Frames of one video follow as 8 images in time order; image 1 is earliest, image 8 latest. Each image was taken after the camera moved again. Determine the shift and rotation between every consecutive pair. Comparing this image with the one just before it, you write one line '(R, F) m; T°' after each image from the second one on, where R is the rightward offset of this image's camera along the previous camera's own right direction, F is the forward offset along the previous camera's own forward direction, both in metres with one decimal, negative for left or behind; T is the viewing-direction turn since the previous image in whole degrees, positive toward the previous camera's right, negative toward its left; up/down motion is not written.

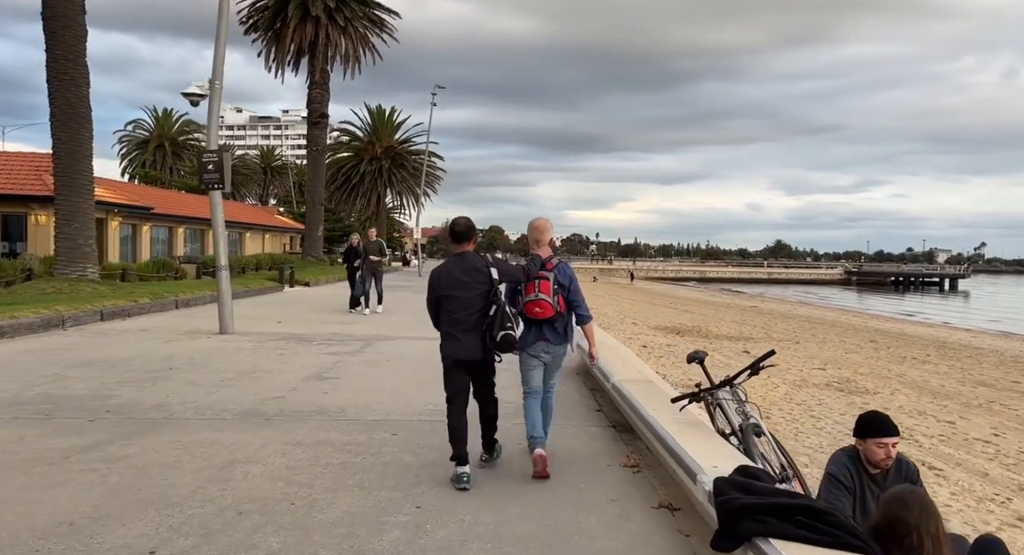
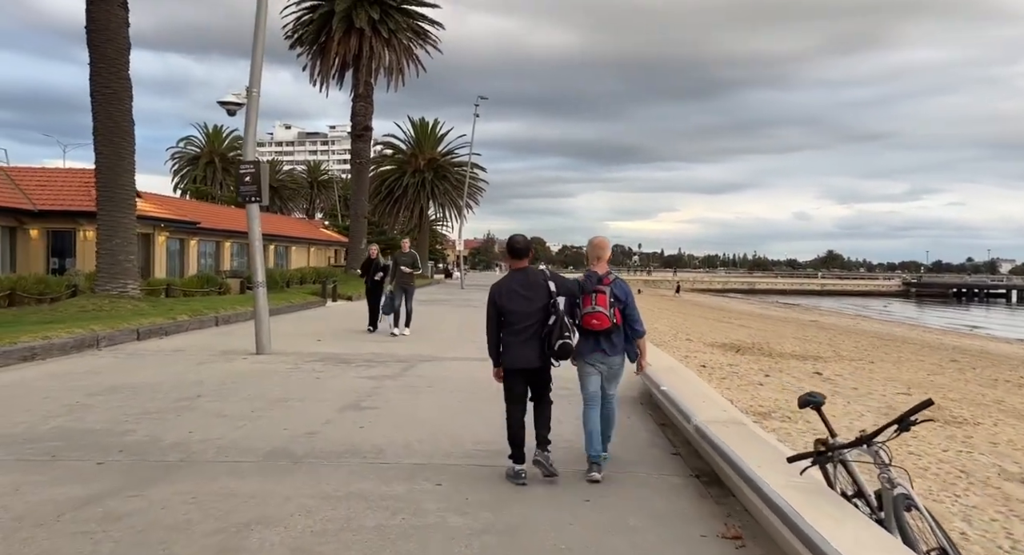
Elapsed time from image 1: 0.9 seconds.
(-0.1, +0.8) m; -3°
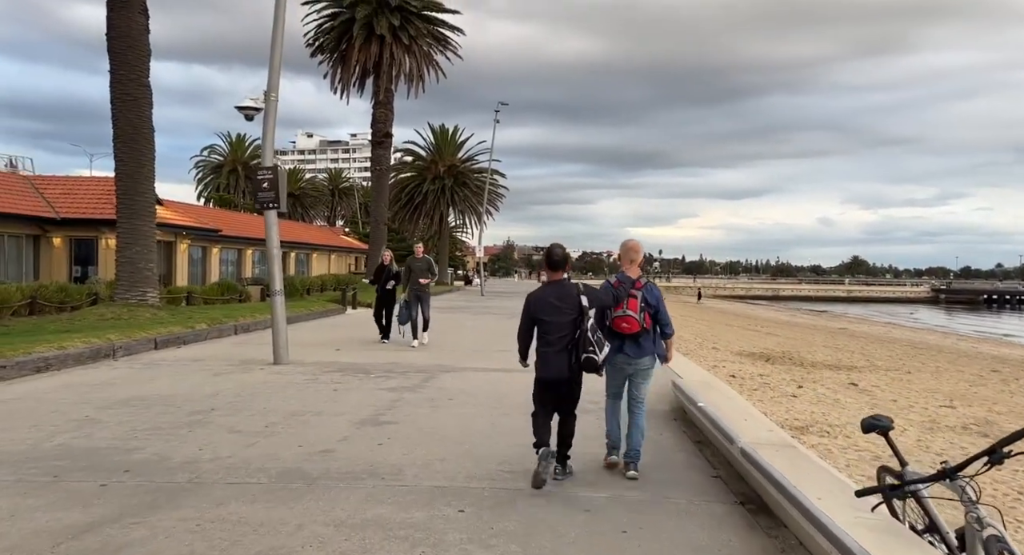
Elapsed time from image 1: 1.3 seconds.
(0.0, +0.3) m; -2°
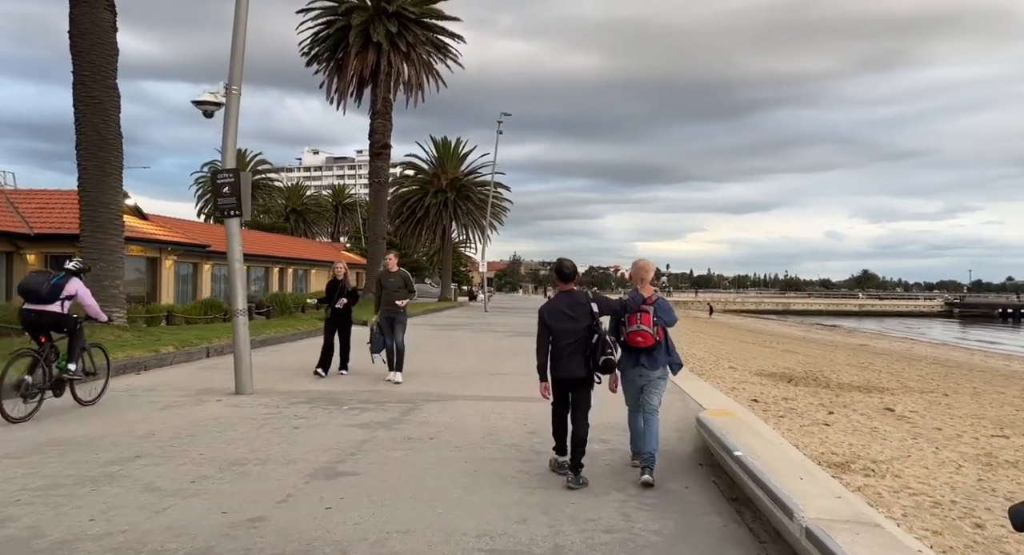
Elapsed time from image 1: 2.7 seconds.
(+0.1, +1.2) m; -1°
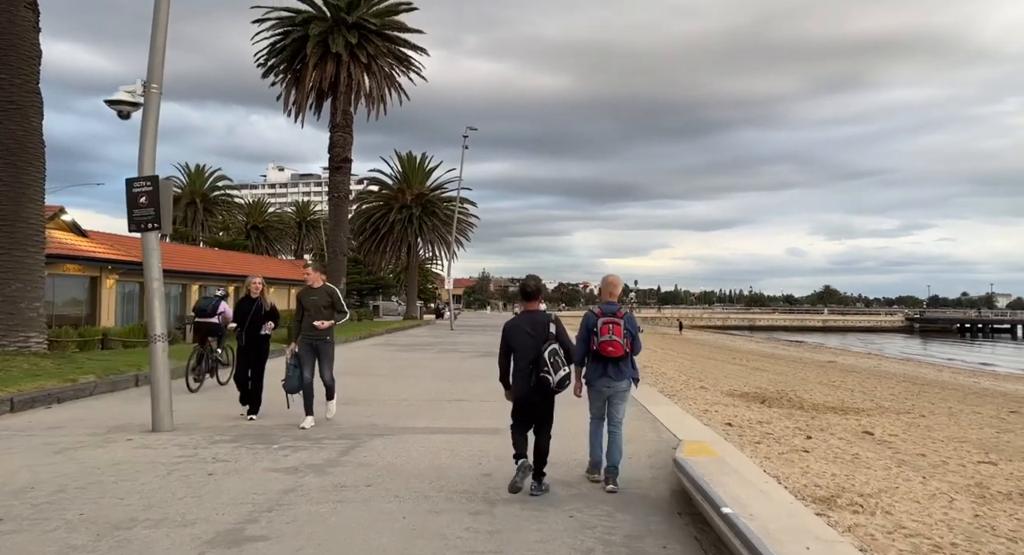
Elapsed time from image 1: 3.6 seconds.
(+0.1, +0.8) m; +2°
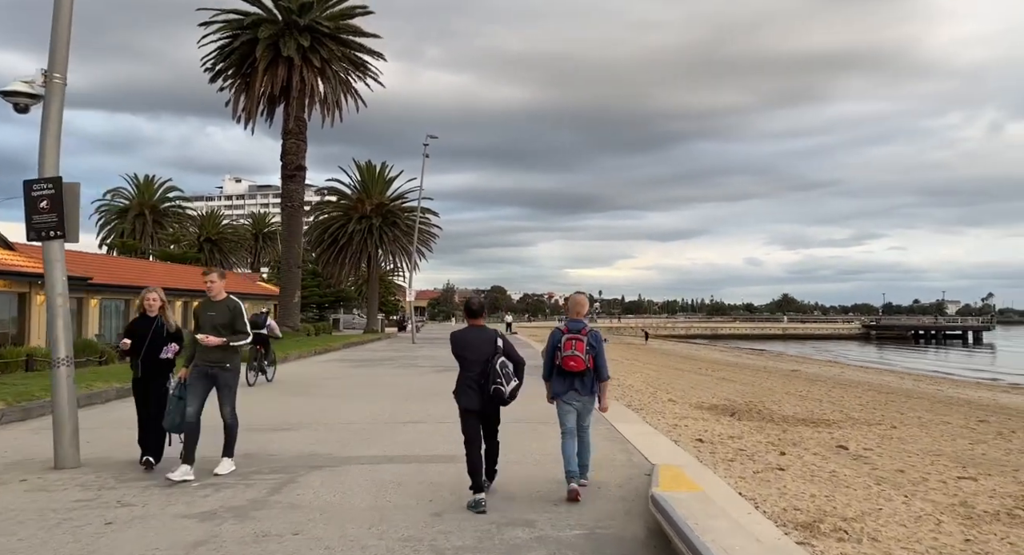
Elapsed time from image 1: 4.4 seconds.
(+0.1, +0.7) m; +3°
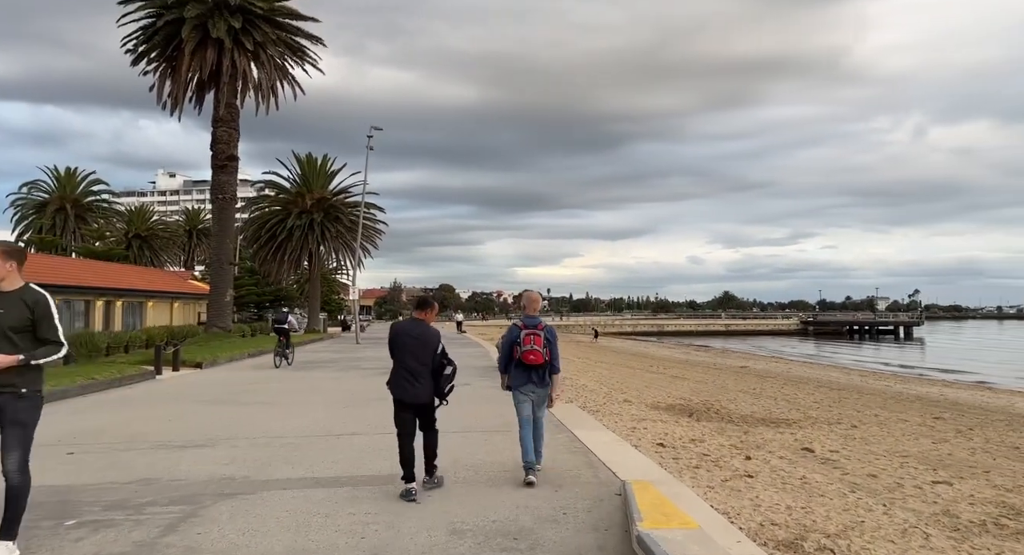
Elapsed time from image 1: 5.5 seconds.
(0.0, +1.0) m; +4°
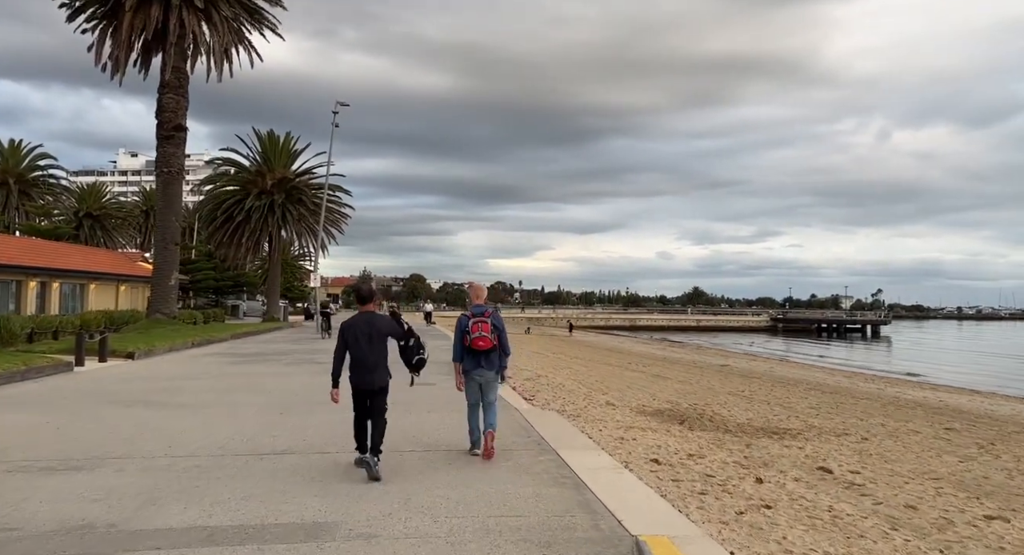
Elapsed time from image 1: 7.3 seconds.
(0.0, +1.8) m; +2°
